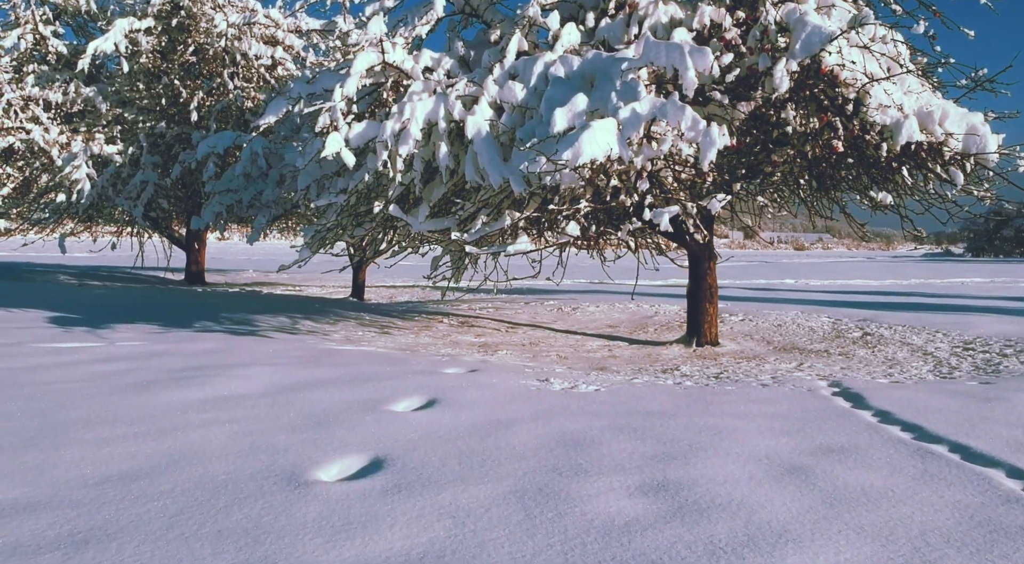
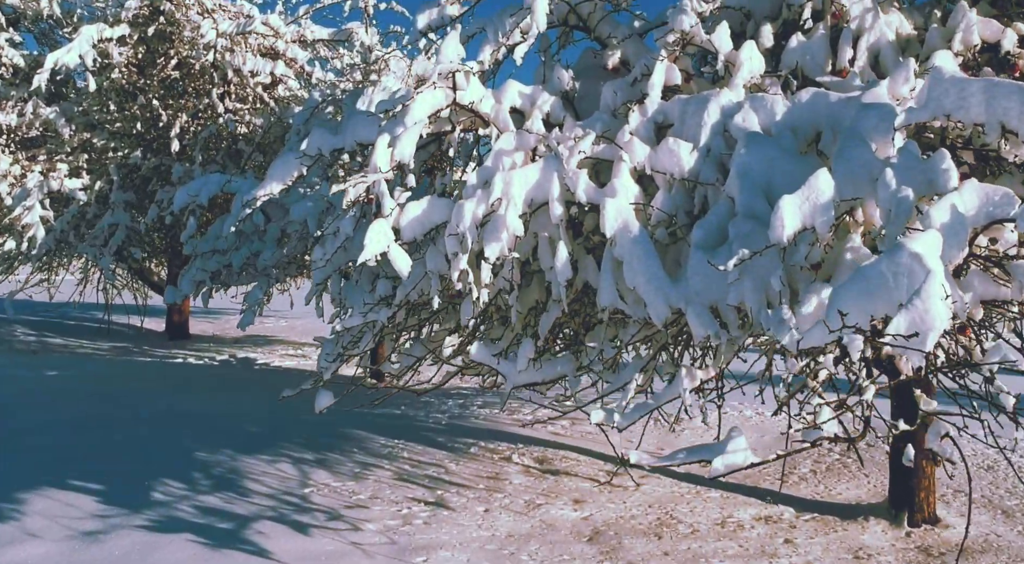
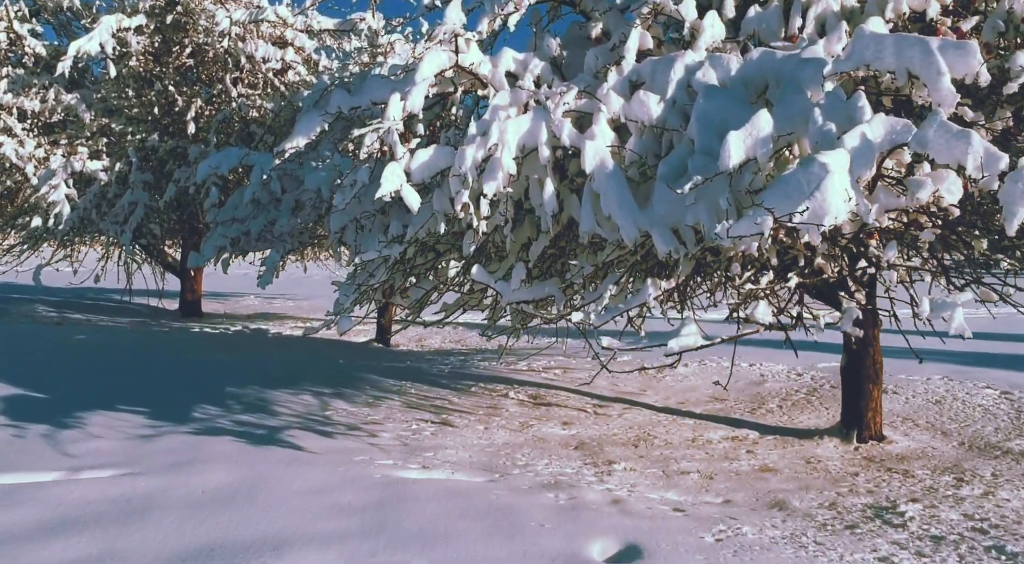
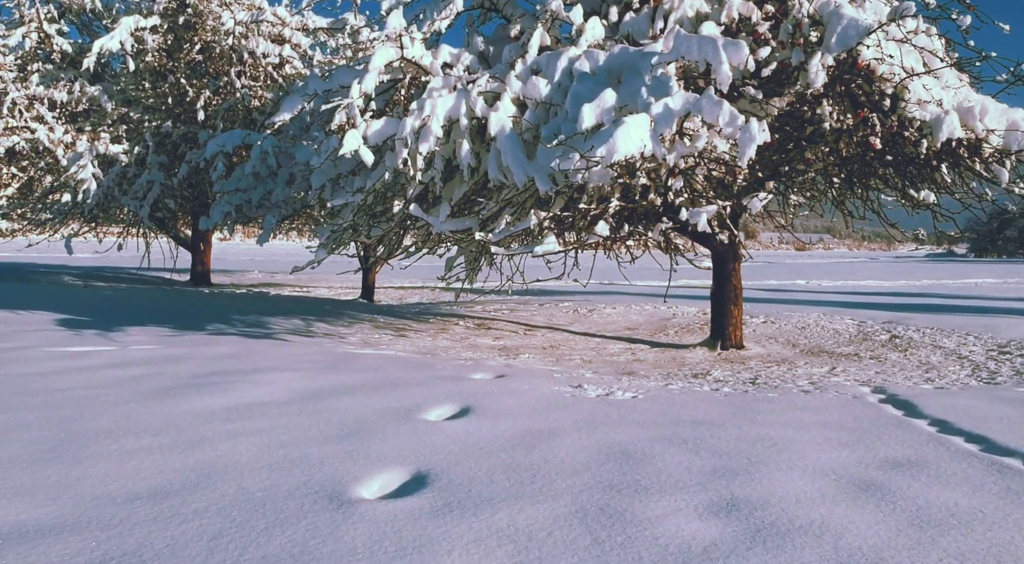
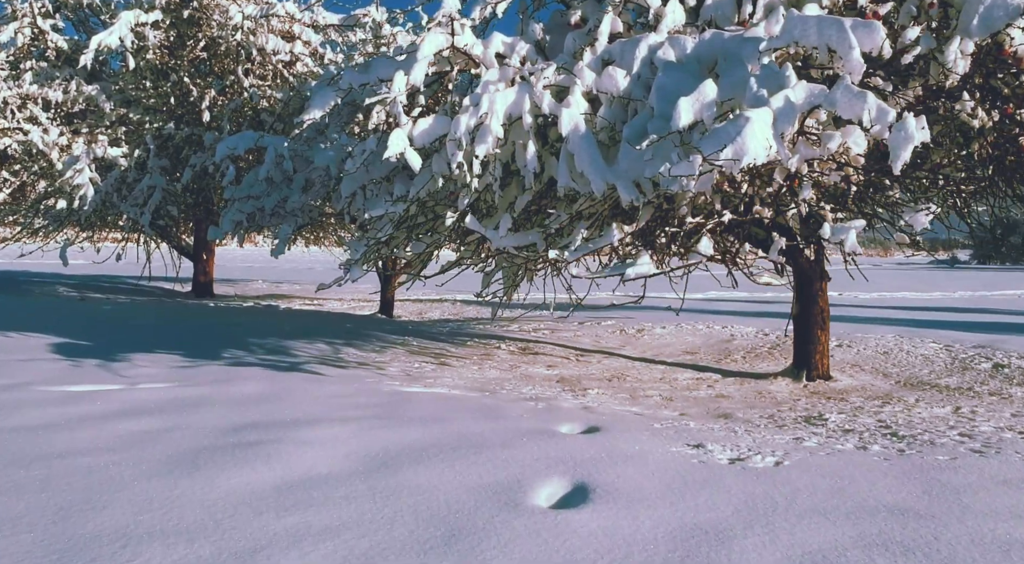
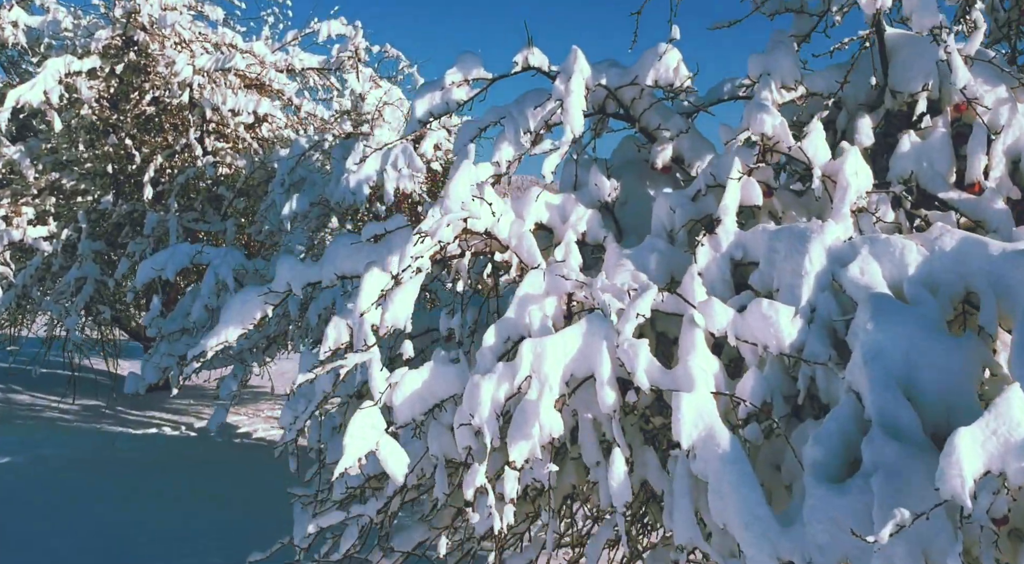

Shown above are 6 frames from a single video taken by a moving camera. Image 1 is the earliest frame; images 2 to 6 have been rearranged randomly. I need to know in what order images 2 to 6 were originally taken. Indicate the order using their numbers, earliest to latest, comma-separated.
4, 5, 3, 2, 6
